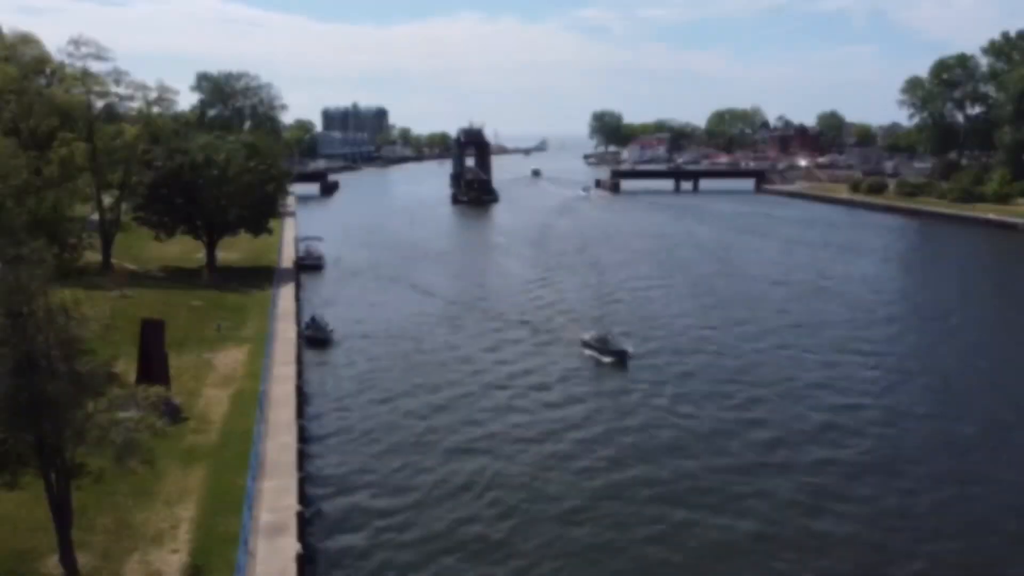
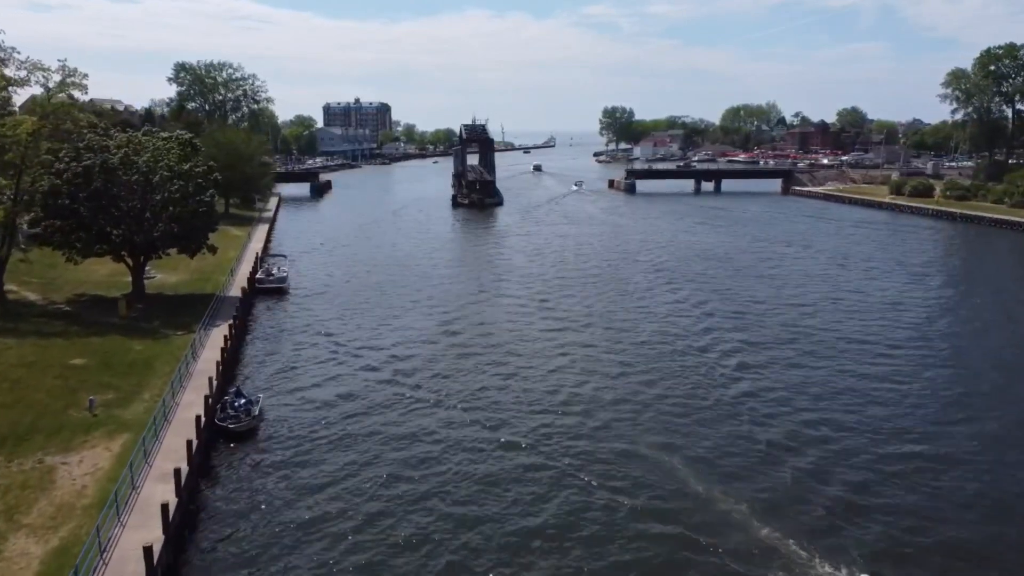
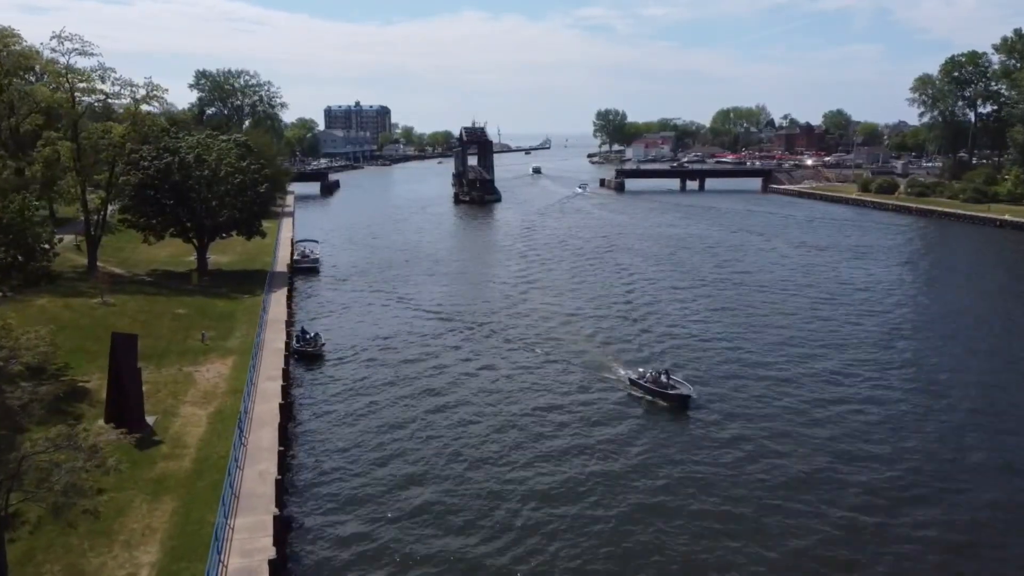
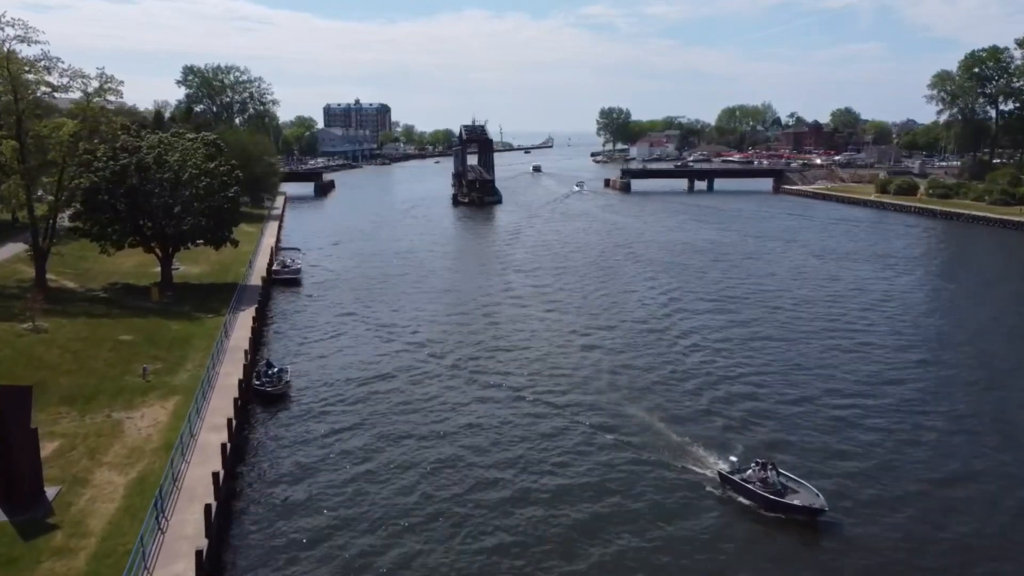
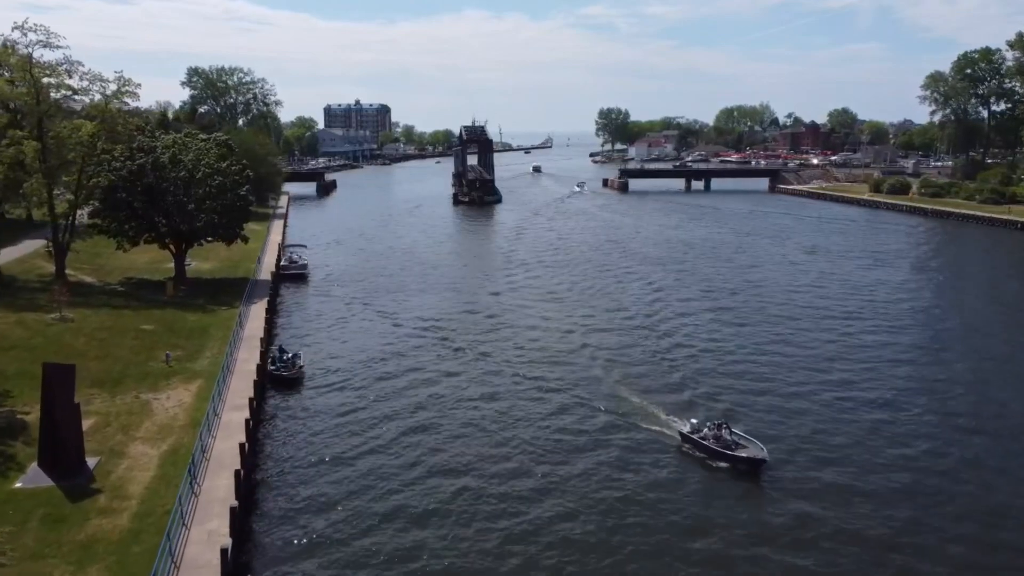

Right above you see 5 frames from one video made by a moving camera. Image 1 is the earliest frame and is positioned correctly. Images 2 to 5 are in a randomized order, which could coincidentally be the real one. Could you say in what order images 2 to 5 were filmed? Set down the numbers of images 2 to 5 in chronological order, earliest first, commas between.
3, 5, 4, 2
